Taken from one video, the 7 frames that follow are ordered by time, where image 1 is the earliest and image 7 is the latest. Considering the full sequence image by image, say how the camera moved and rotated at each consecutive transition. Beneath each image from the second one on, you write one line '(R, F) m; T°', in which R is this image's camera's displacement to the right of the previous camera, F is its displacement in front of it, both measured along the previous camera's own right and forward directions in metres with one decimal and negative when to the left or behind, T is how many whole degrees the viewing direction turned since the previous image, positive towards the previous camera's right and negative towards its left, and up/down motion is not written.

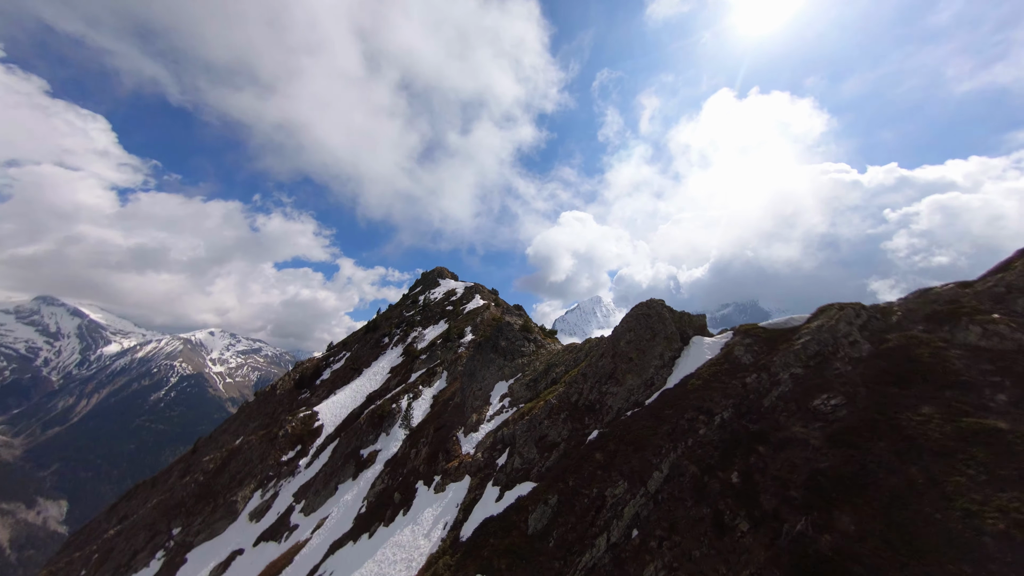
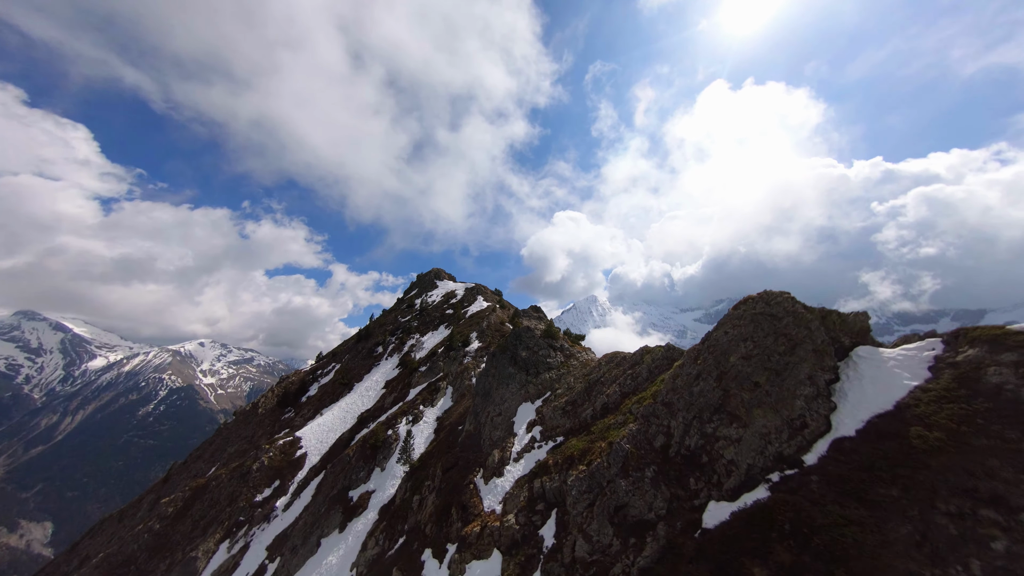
(-1.4, +5.0) m; +1°
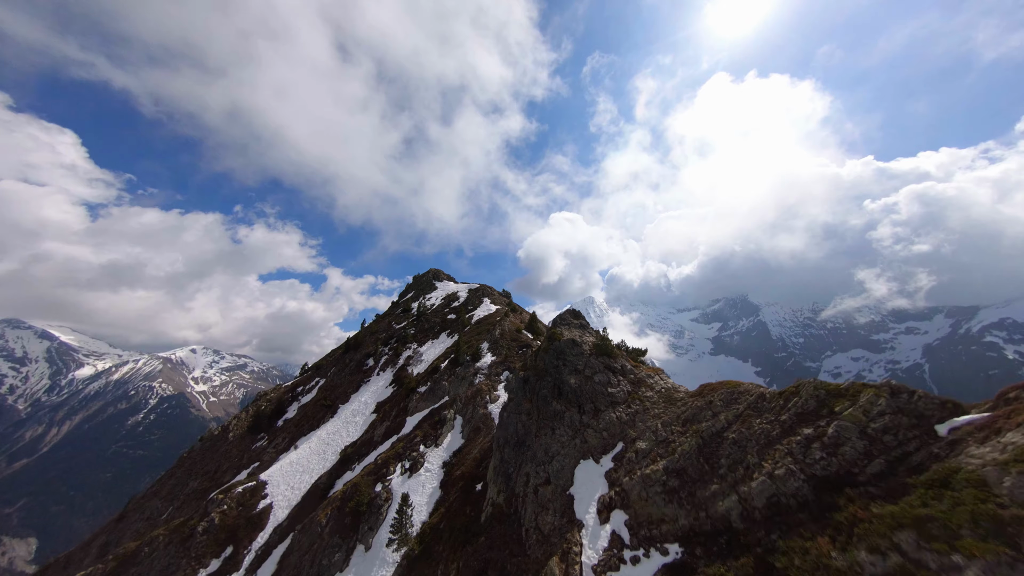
(-1.7, +6.8) m; +1°
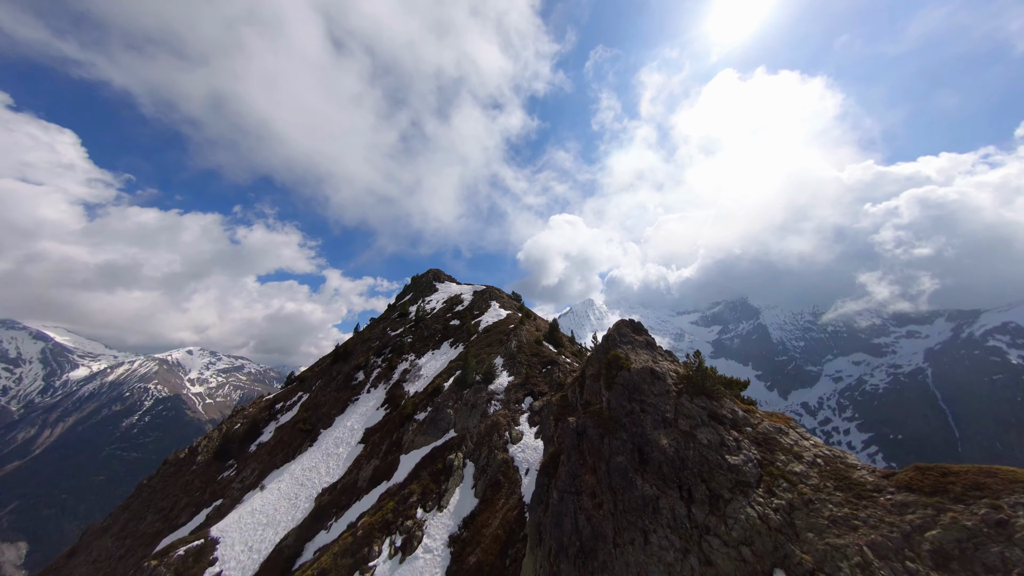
(-1.3, +5.7) m; 0°
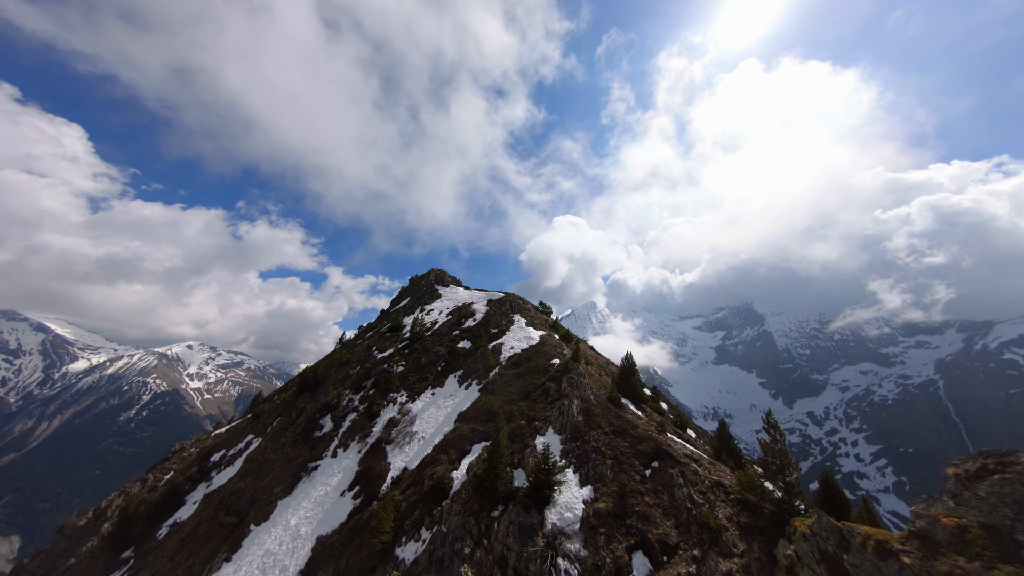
(-2.2, +11.0) m; 0°
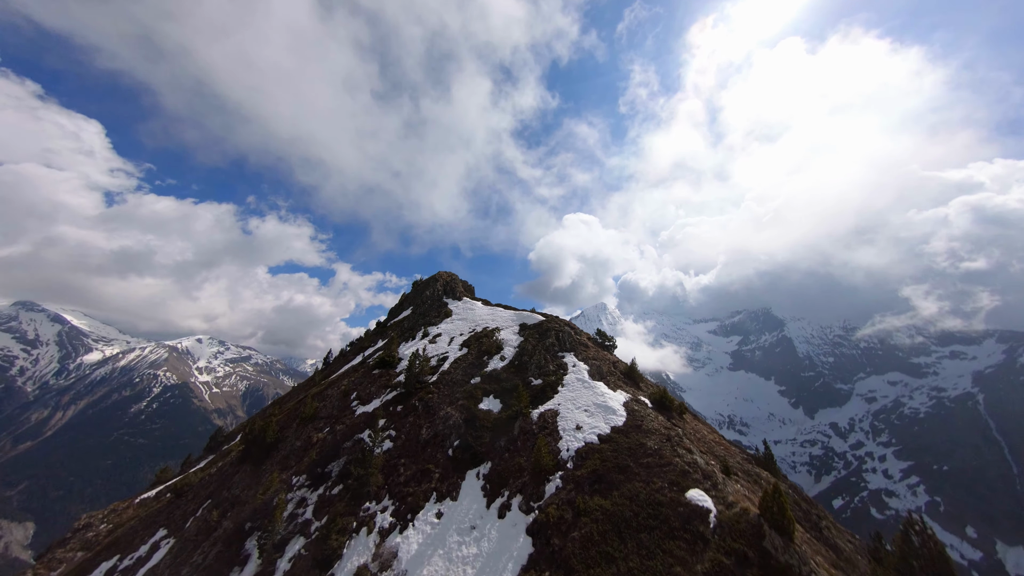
(-3.7, +23.1) m; -1°
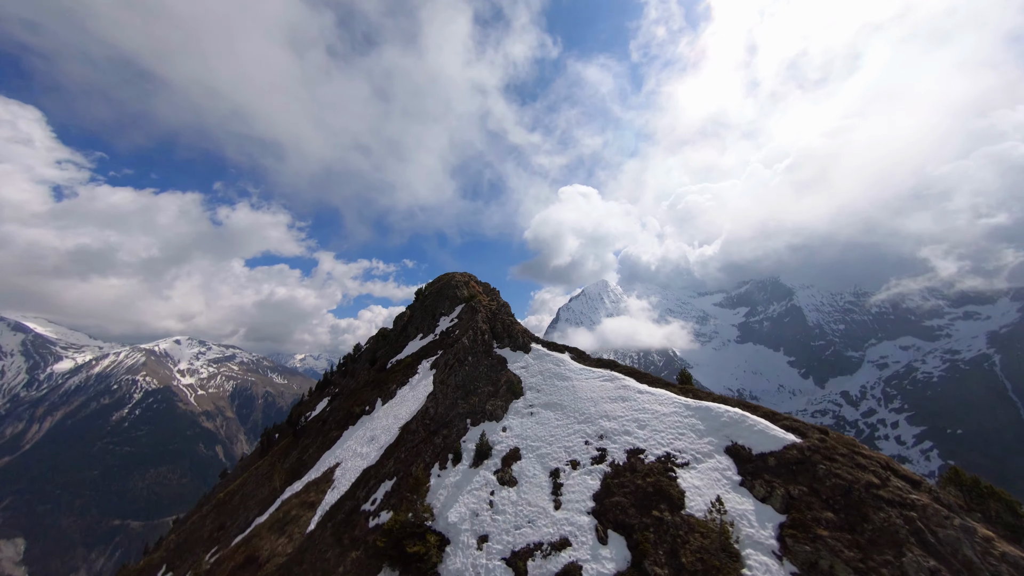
(-30.8, +41.9) m; +2°
